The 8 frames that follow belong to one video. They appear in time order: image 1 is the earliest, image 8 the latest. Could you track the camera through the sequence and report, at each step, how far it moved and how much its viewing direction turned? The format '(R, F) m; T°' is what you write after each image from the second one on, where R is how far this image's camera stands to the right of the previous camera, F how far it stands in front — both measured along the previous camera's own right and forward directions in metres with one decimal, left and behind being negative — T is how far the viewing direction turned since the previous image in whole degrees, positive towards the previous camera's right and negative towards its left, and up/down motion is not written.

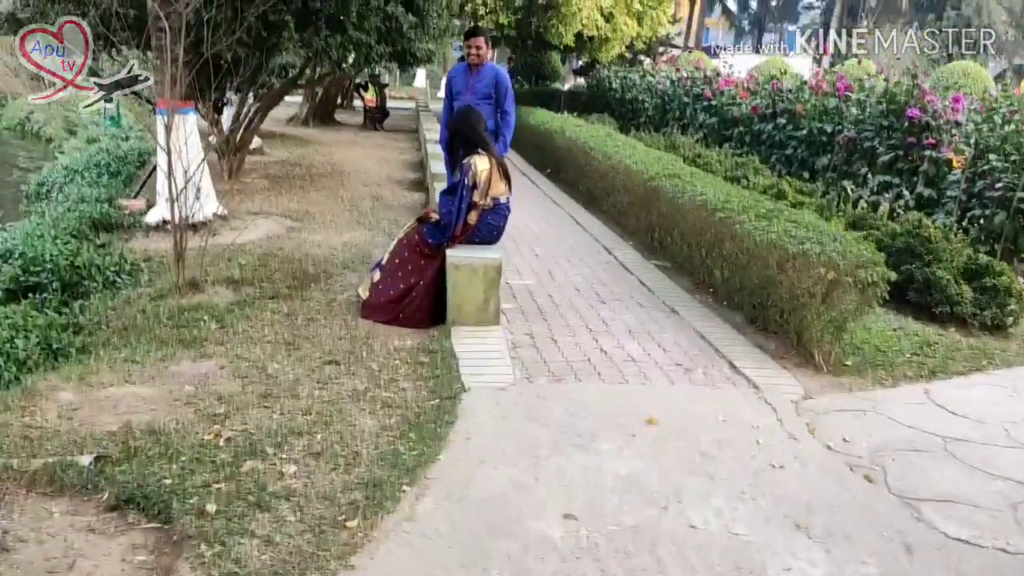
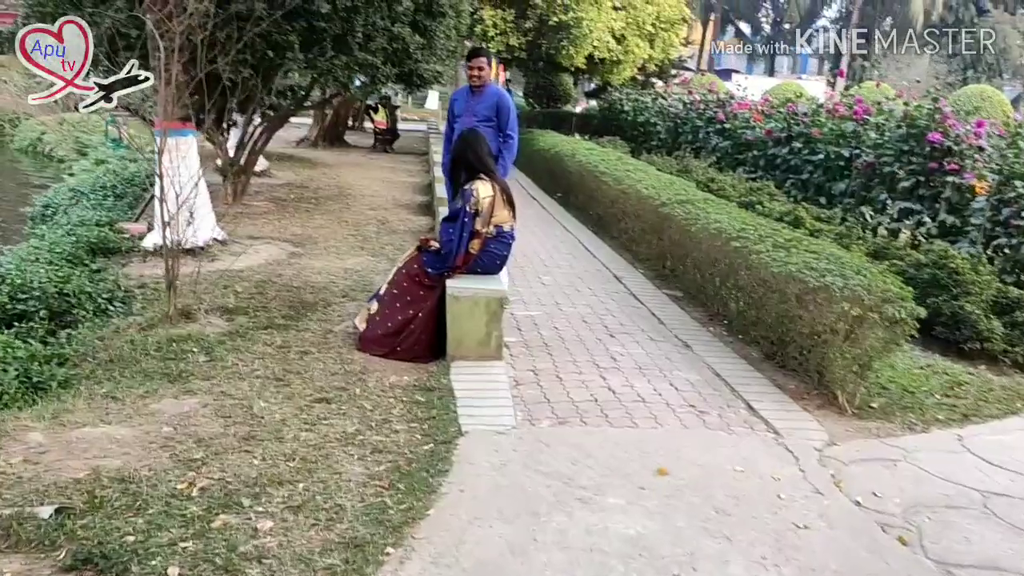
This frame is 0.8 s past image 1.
(0.0, +0.3) m; -1°
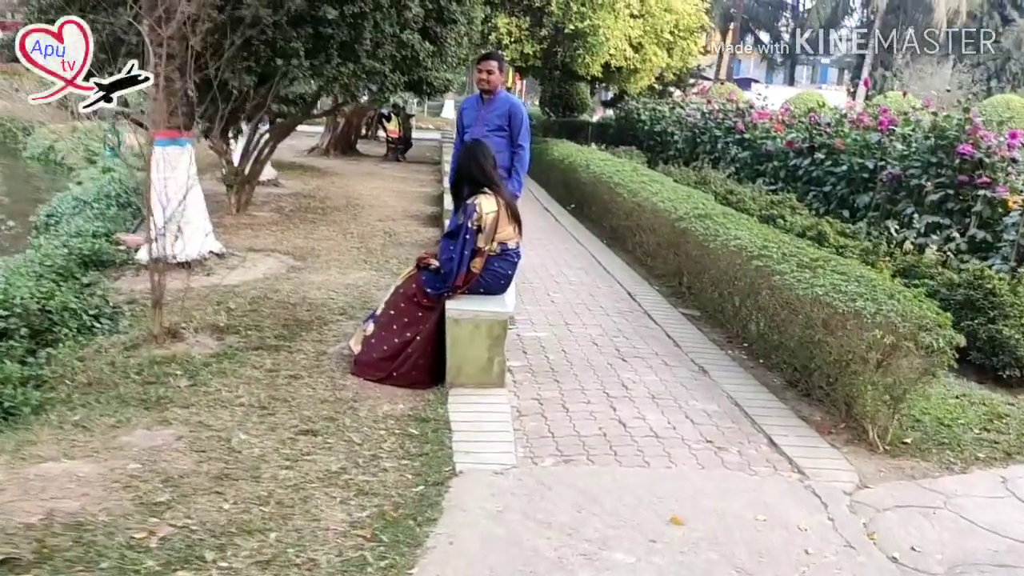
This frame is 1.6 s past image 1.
(+0.1, +0.3) m; -1°
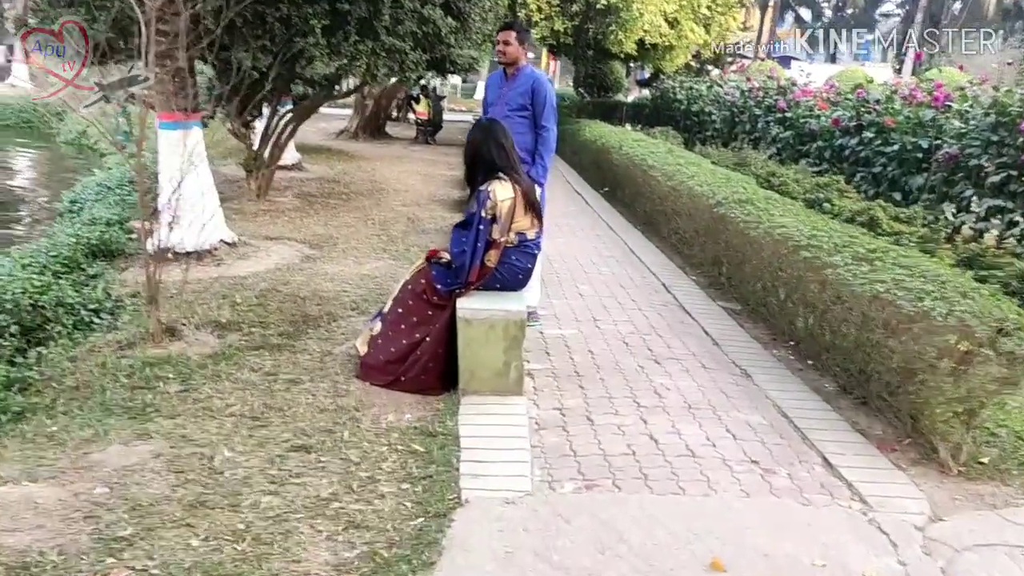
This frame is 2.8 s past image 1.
(+0.1, +0.4) m; -2°
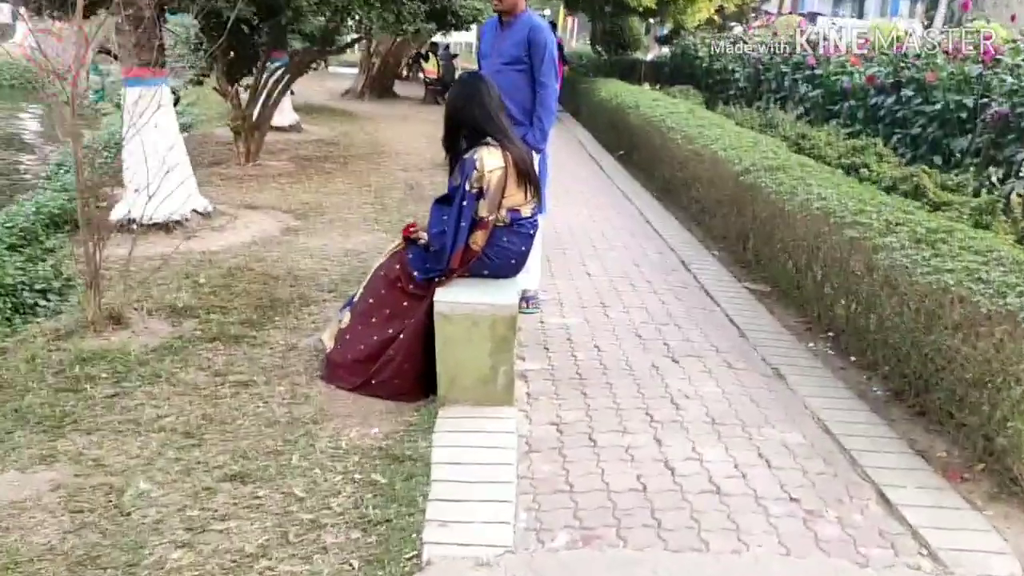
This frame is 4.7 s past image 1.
(+0.1, +0.7) m; -1°
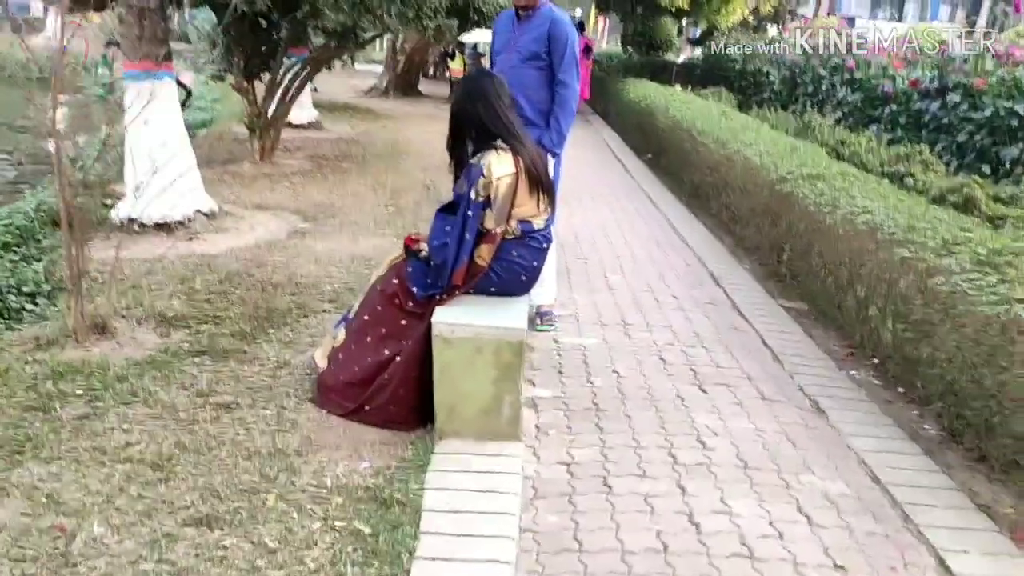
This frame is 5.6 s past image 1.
(+0.1, +0.3) m; -2°
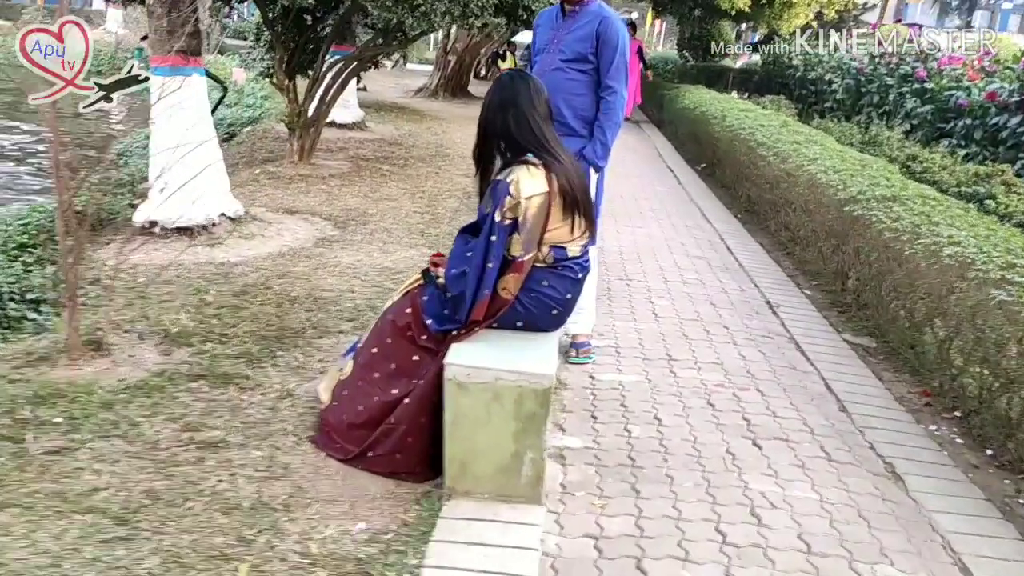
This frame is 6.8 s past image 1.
(+0.1, +0.4) m; -3°
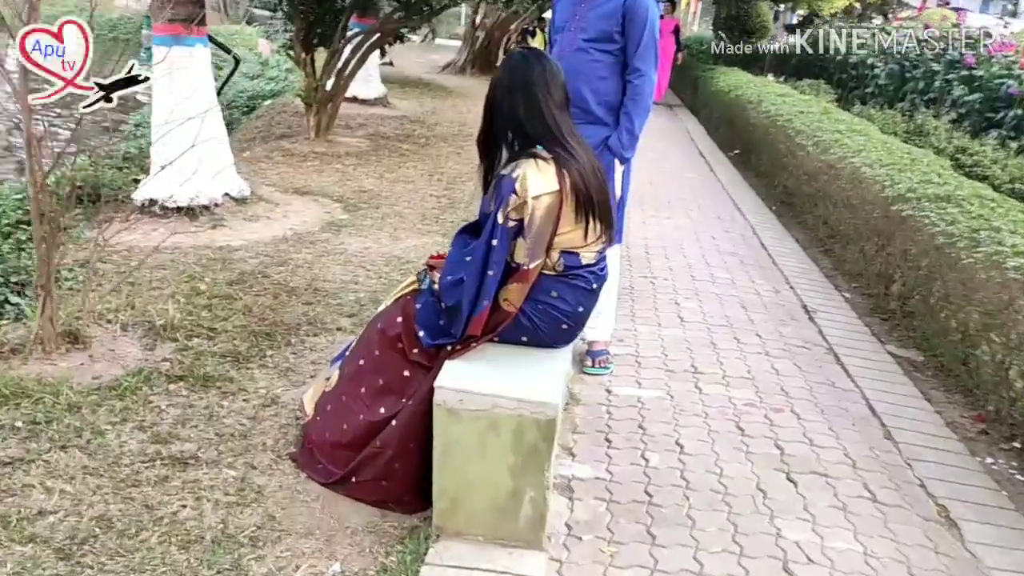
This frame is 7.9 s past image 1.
(+0.1, +0.3) m; -2°
